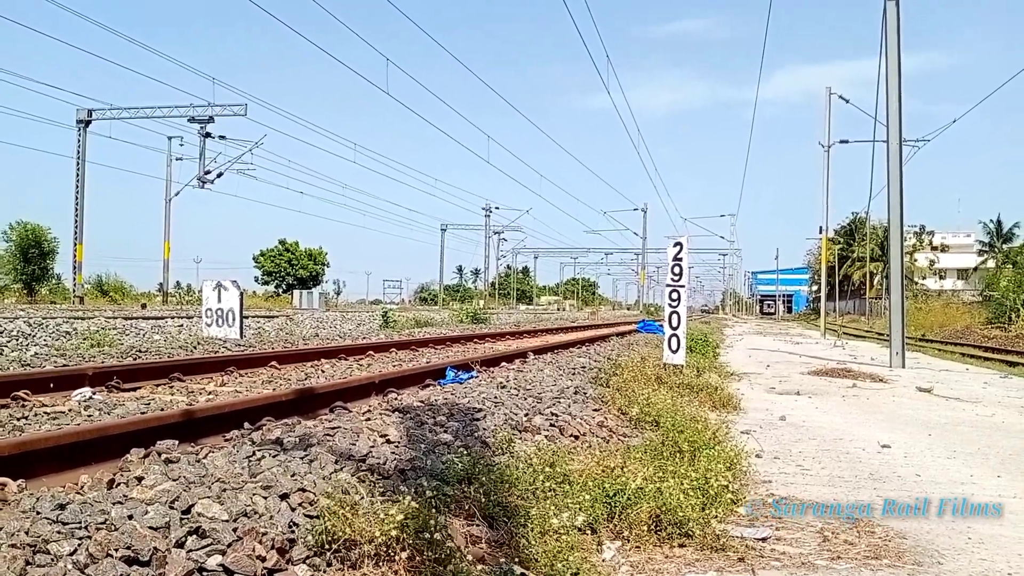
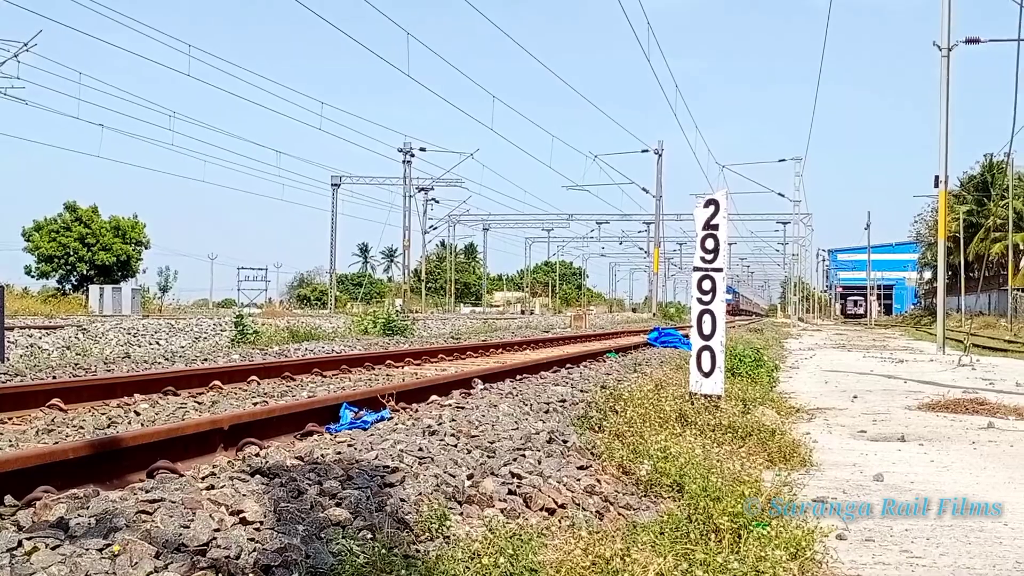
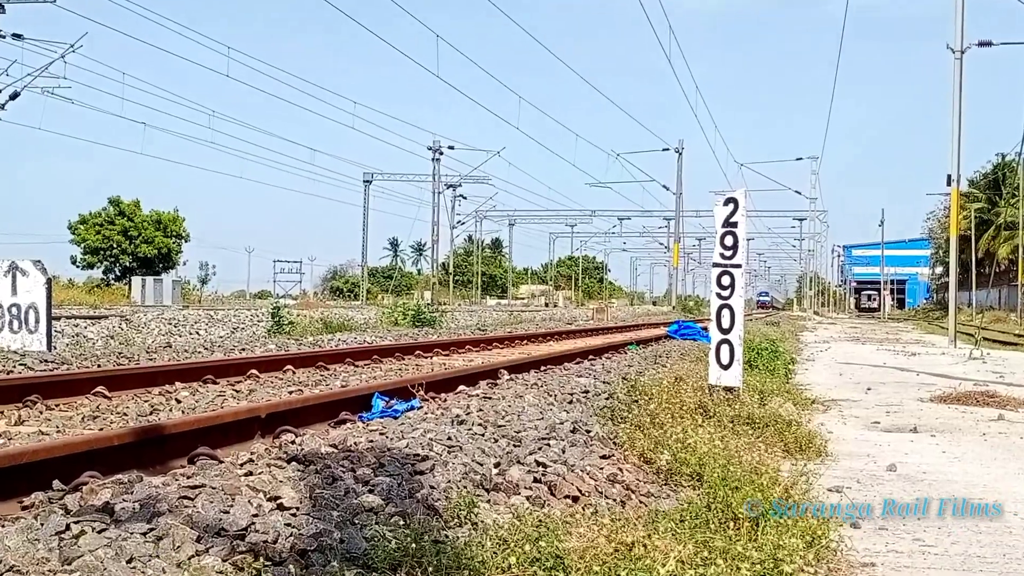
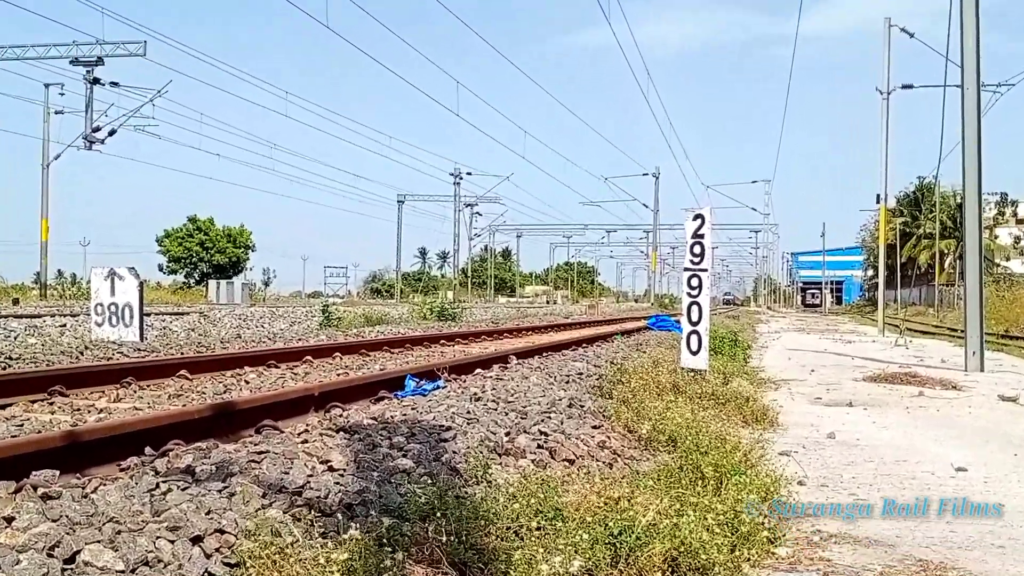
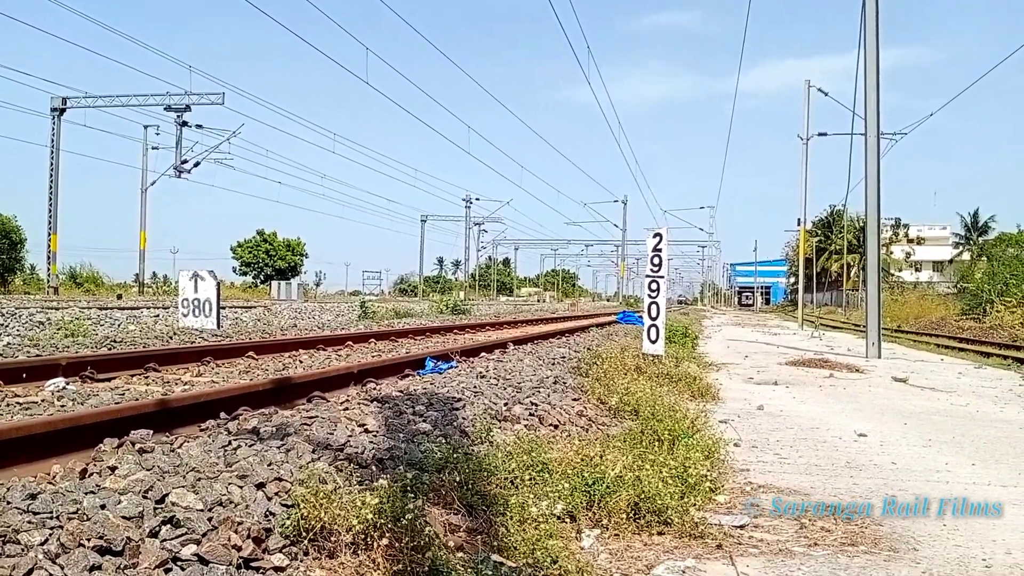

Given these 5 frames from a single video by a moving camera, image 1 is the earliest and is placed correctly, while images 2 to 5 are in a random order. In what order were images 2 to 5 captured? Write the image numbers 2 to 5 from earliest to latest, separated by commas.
5, 4, 3, 2
